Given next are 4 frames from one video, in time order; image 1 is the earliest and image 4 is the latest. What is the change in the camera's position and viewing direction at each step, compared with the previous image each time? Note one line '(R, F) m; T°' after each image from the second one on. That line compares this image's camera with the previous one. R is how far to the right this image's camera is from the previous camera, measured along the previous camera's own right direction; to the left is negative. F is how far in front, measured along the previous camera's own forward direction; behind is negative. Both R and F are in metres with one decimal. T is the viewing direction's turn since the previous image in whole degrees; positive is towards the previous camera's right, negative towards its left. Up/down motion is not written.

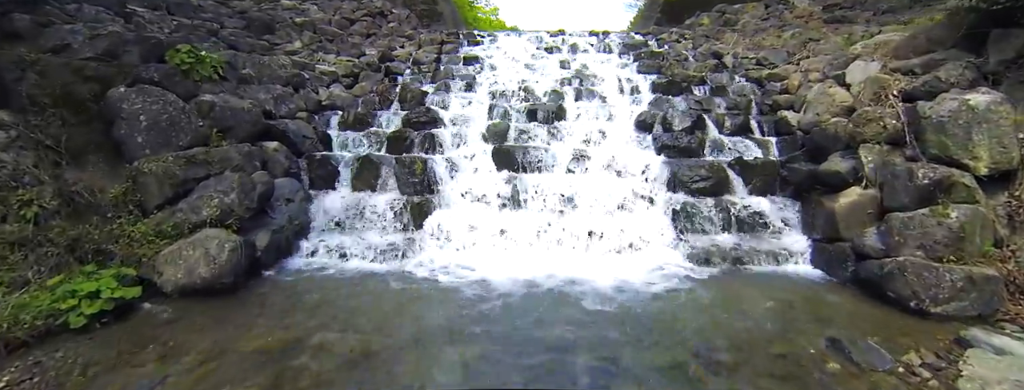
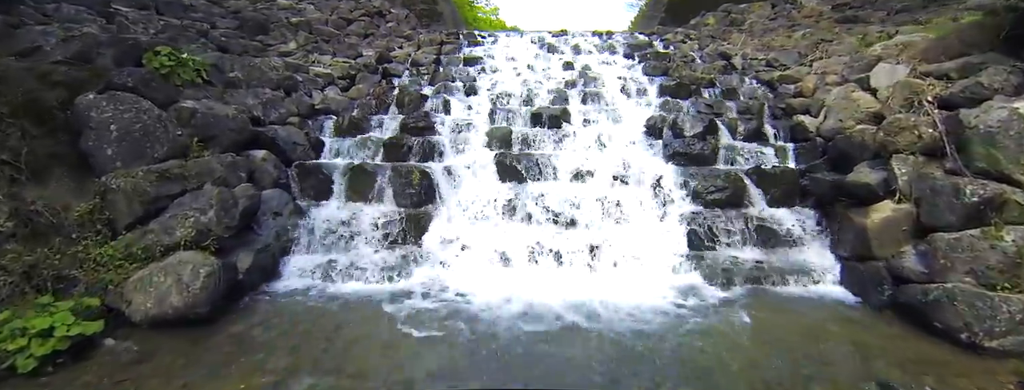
(0.0, +0.3) m; 0°
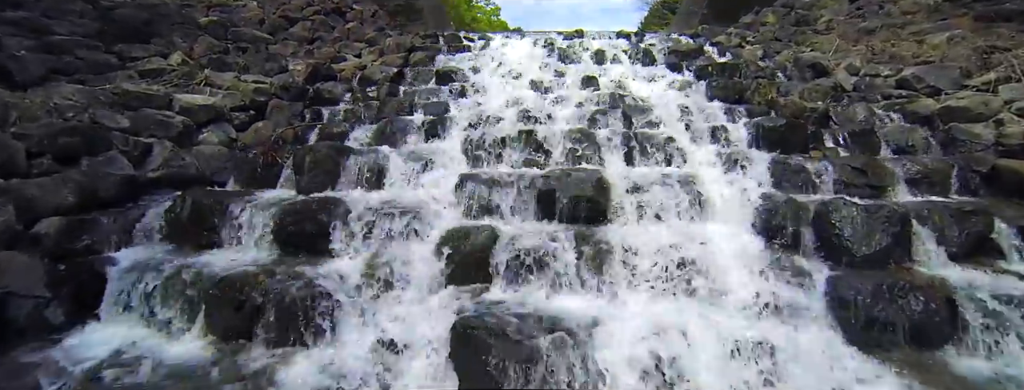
(+0.1, +3.2) m; 0°
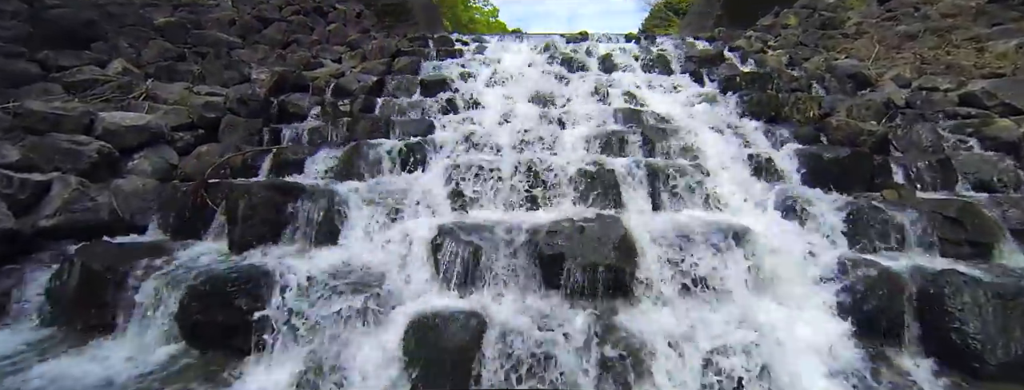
(0.0, +0.9) m; 0°
